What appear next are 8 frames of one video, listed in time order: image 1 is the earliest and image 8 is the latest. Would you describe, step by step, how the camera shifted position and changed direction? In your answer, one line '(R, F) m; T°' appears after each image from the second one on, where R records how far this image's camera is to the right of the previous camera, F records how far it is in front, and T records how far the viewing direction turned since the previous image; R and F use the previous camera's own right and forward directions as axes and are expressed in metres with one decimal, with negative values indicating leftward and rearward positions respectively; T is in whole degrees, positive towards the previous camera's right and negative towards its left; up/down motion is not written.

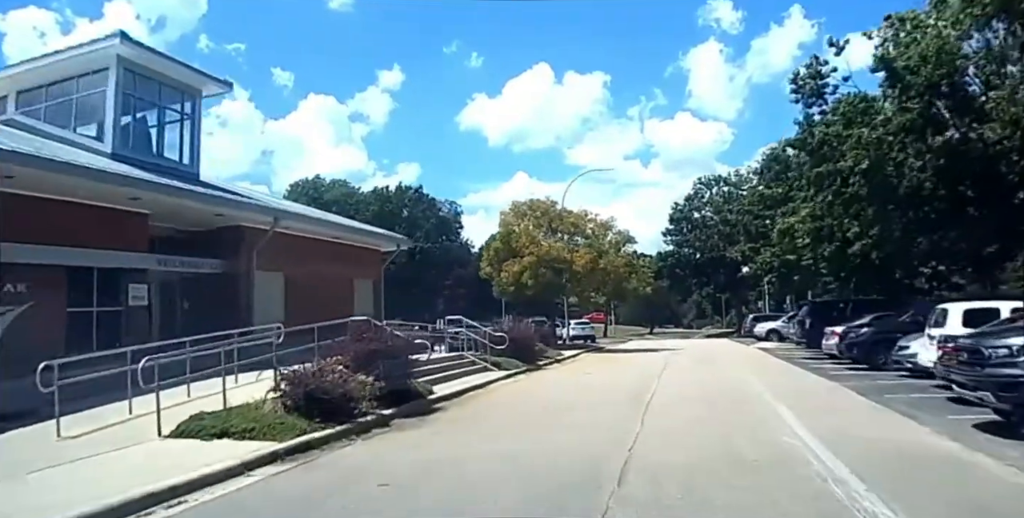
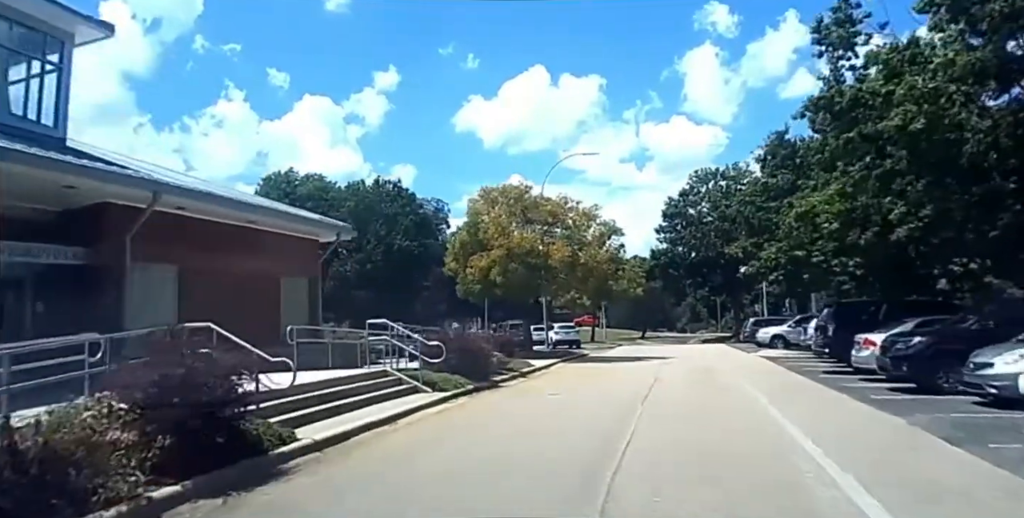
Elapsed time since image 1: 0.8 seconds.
(+1.3, +5.9) m; 0°
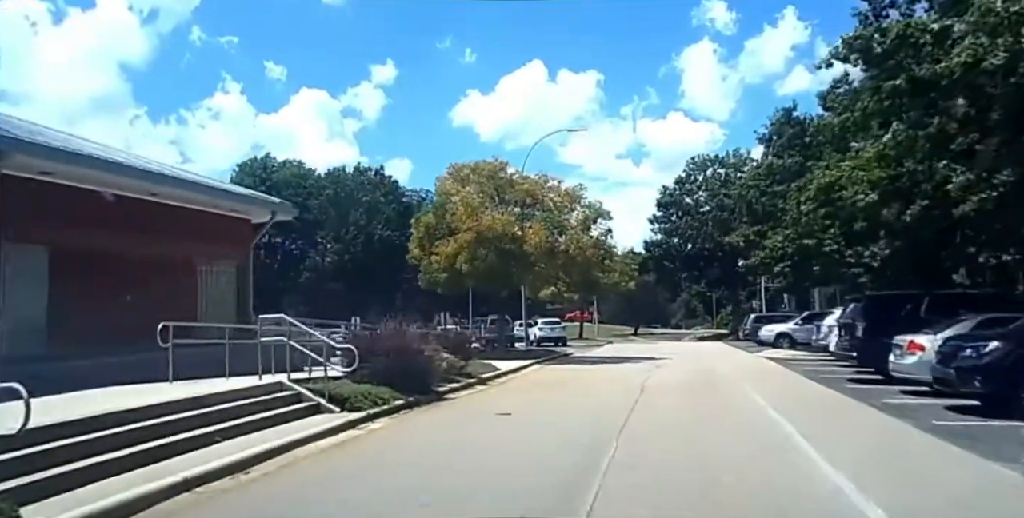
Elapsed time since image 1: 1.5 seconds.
(+1.0, +4.6) m; 0°
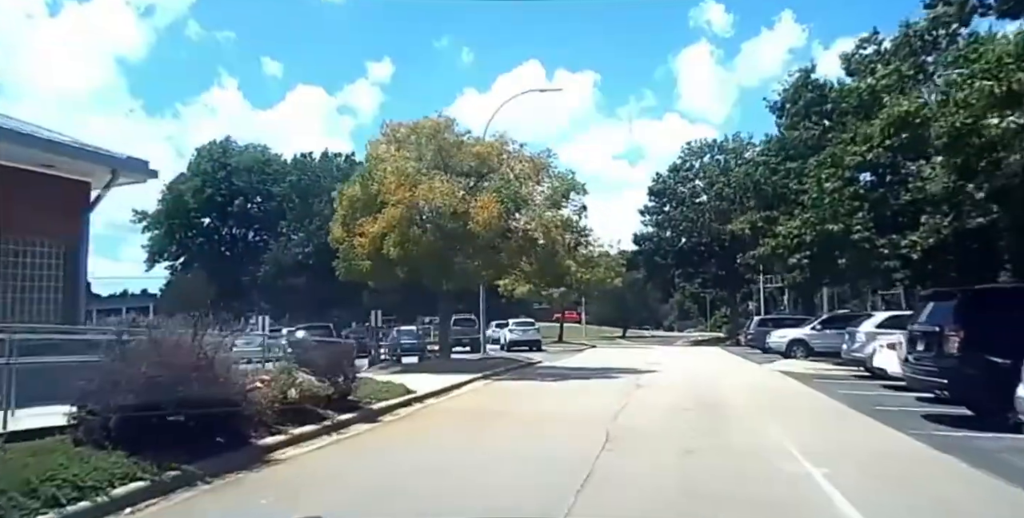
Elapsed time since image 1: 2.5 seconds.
(+1.6, +7.1) m; 0°
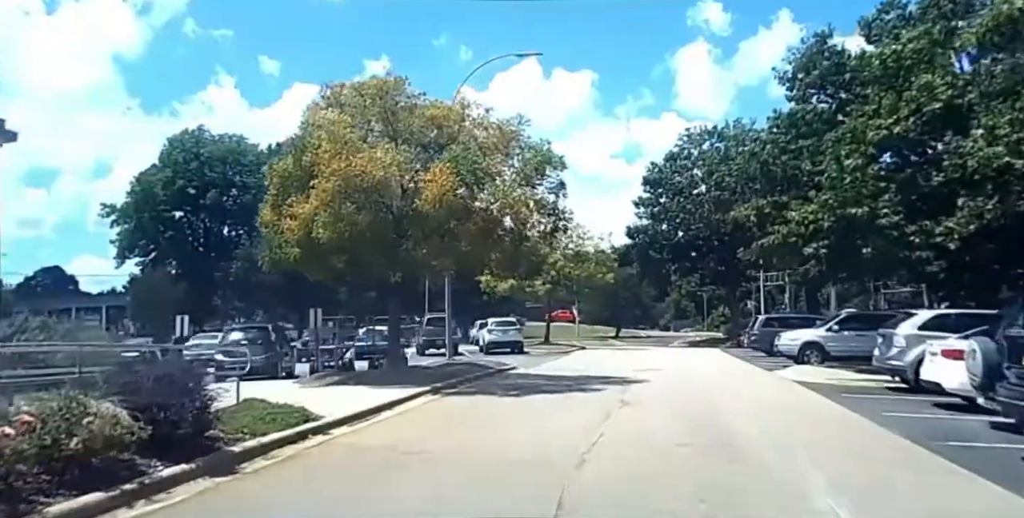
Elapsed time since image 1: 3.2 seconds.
(+1.0, +4.3) m; 0°
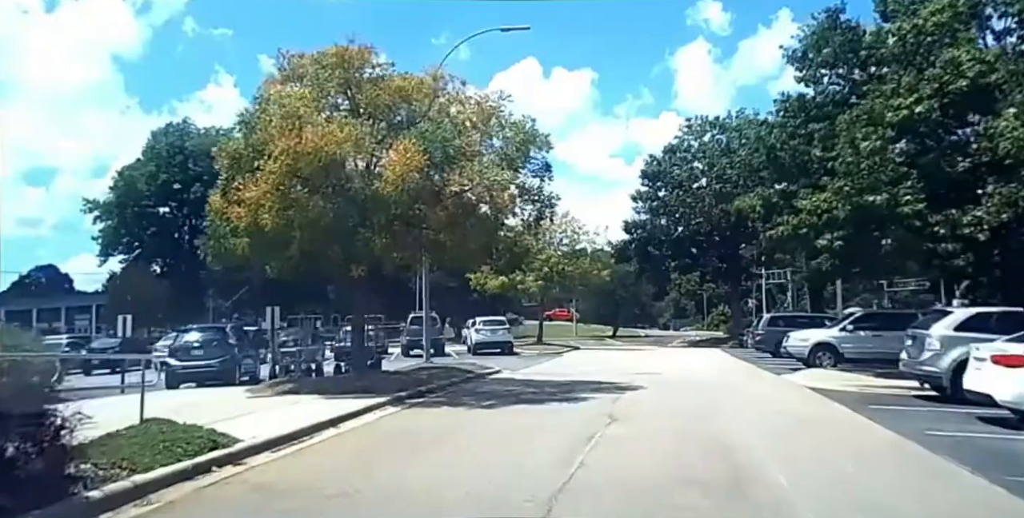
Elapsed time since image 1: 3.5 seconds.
(+0.5, +2.4) m; 0°
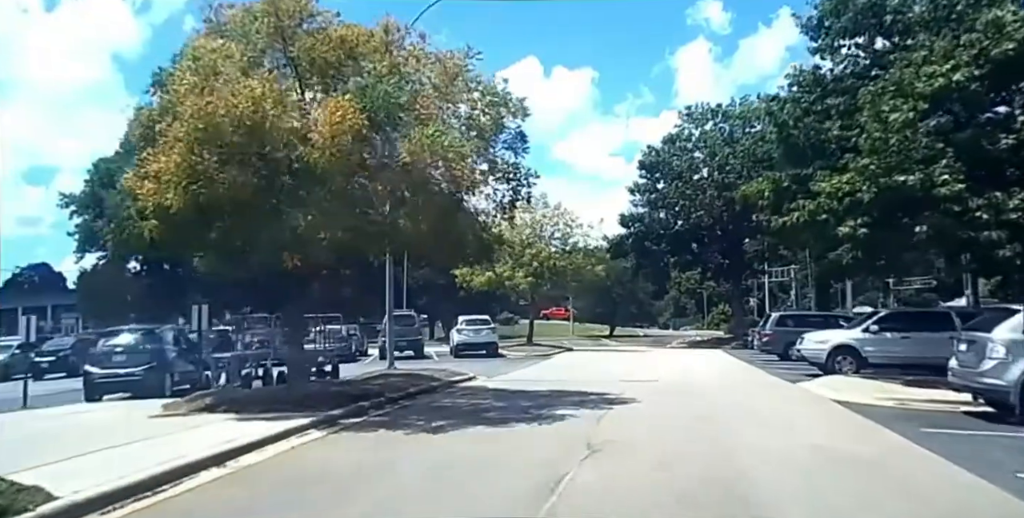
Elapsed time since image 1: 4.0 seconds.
(+0.7, +3.1) m; 0°
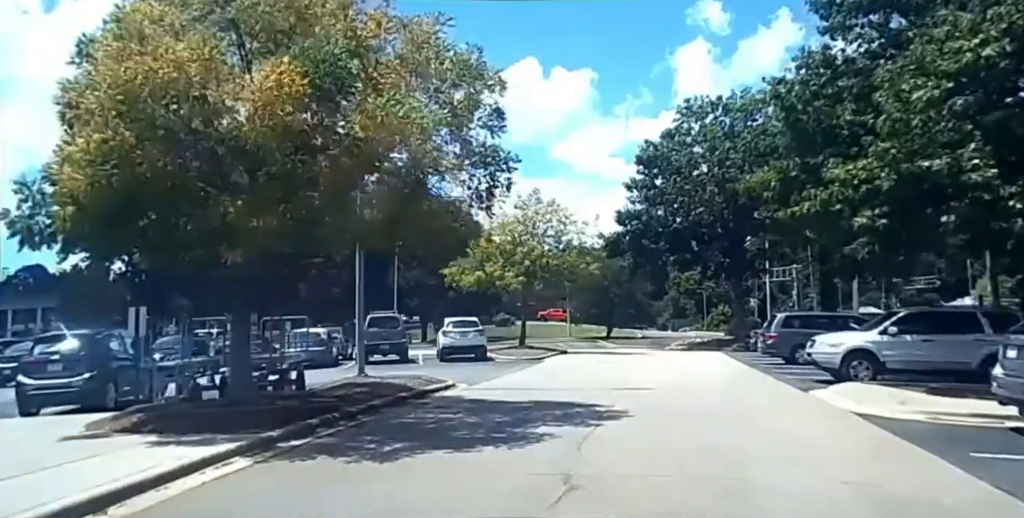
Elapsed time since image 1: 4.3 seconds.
(+0.4, +2.0) m; 0°
